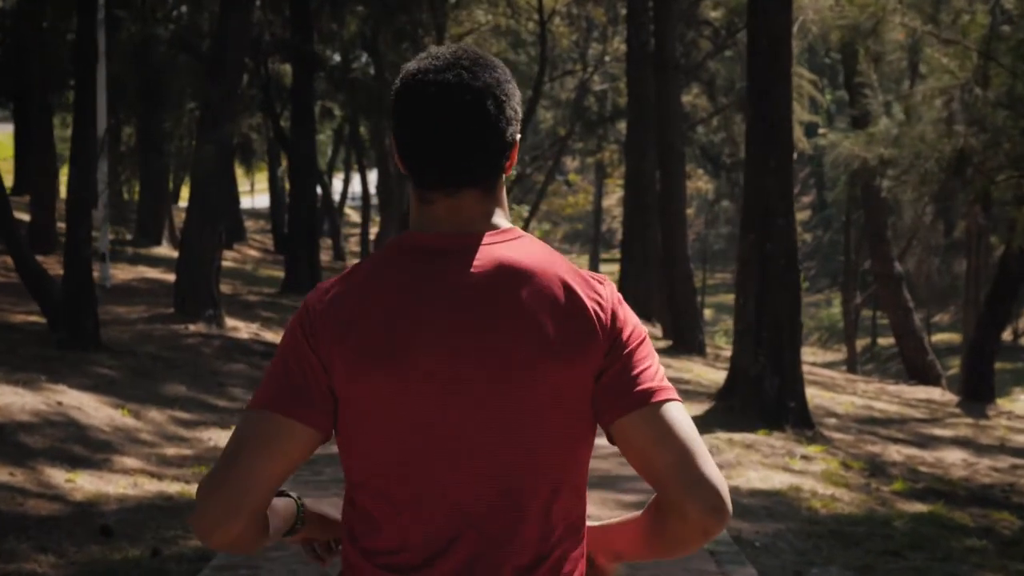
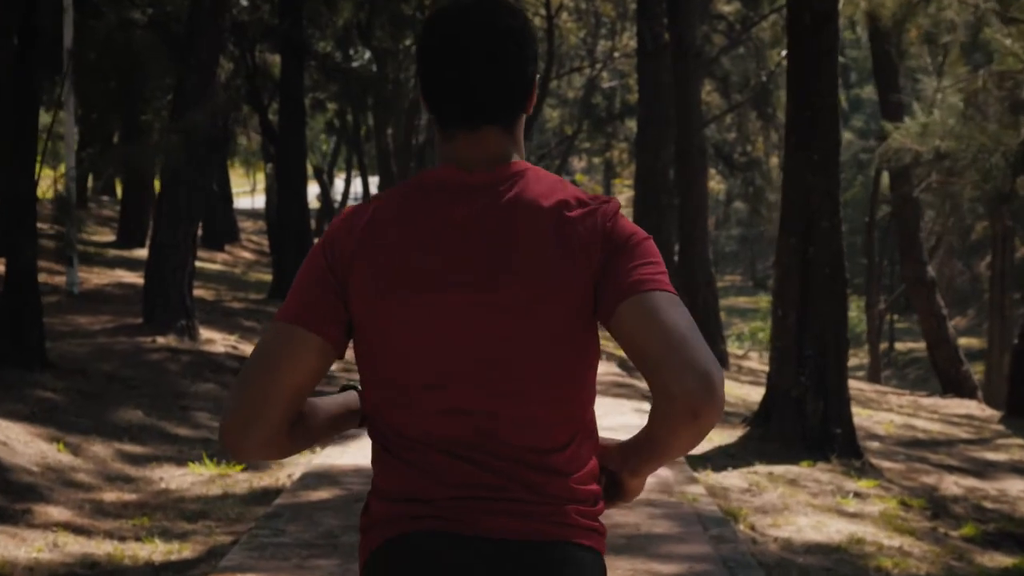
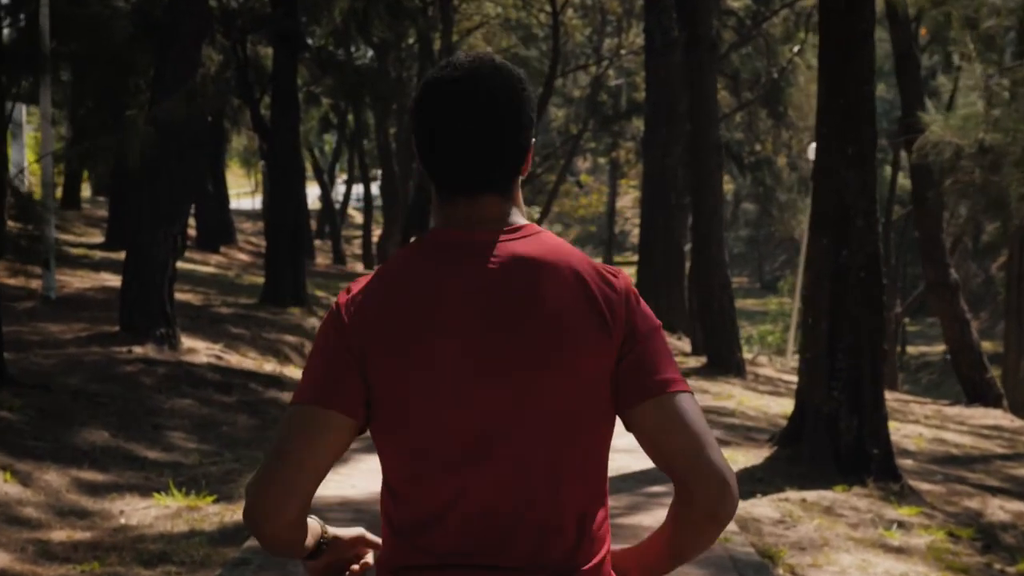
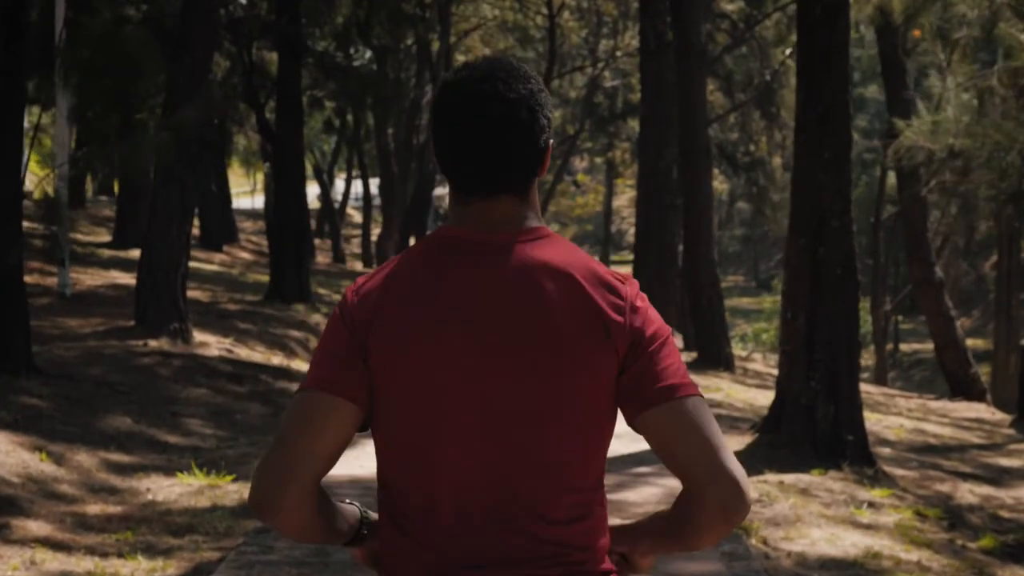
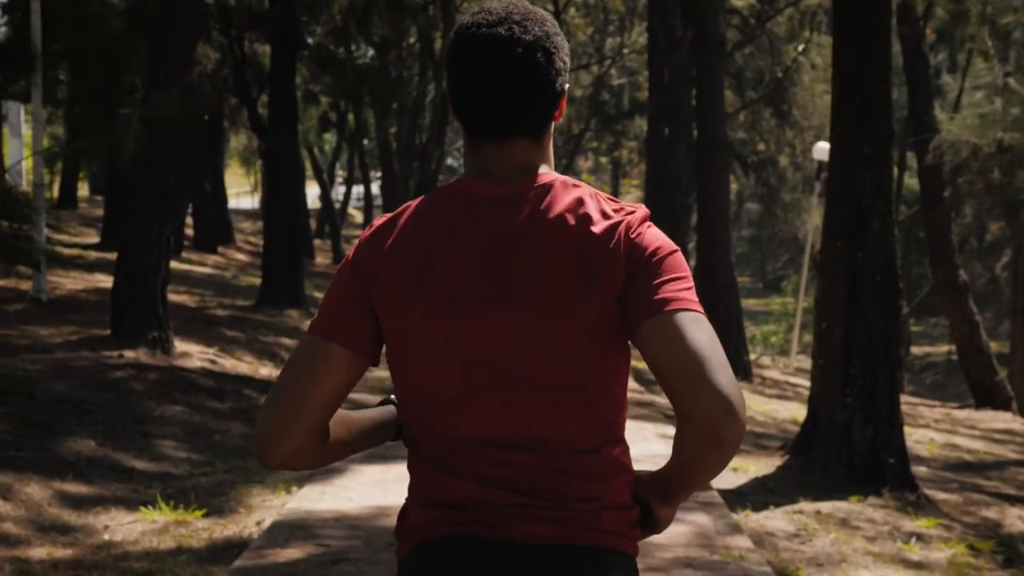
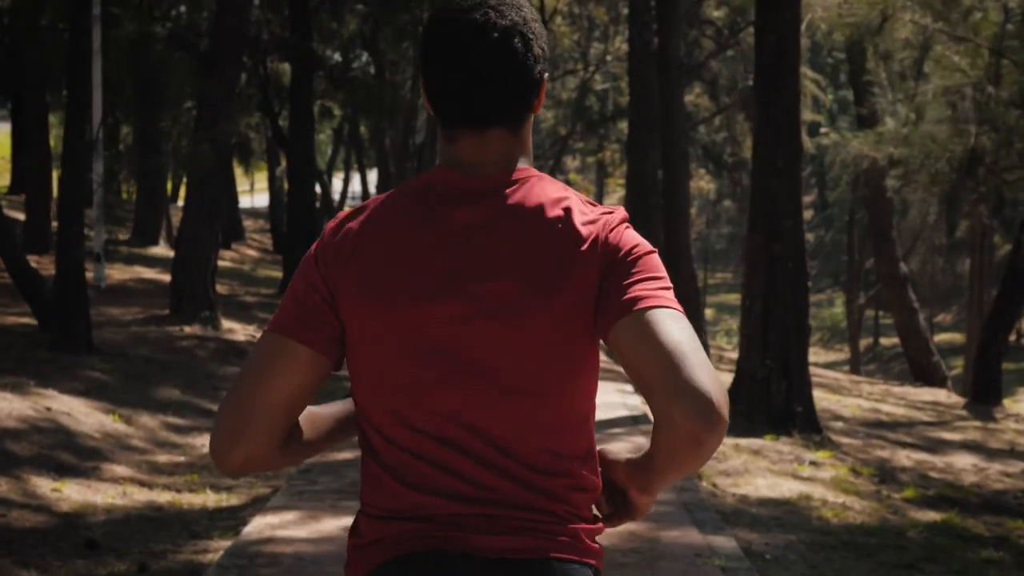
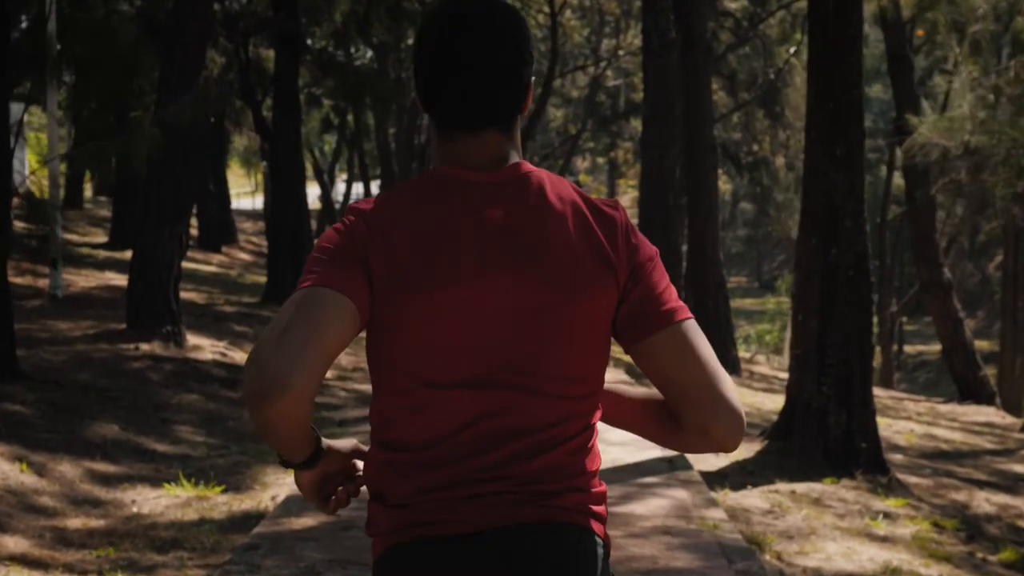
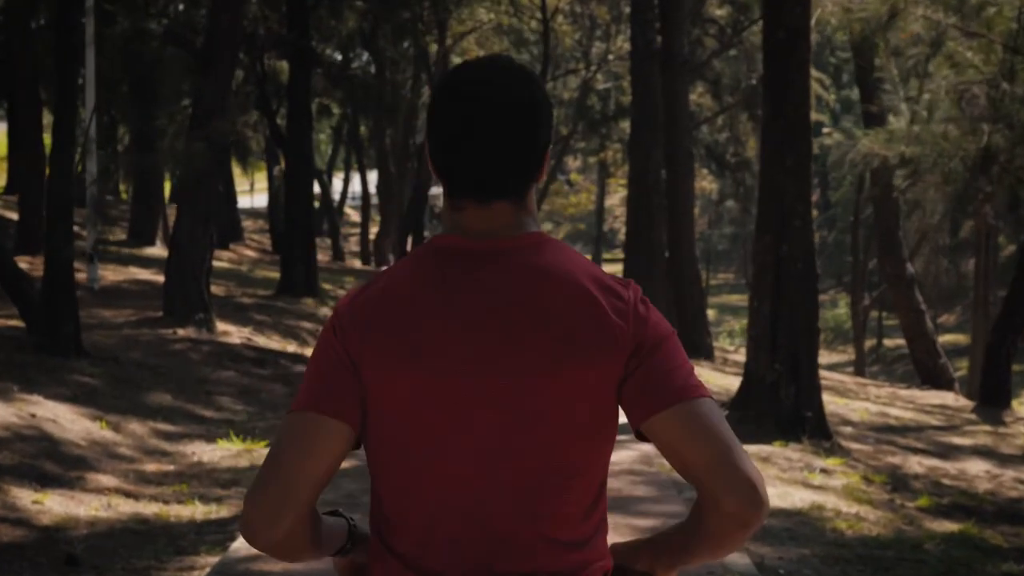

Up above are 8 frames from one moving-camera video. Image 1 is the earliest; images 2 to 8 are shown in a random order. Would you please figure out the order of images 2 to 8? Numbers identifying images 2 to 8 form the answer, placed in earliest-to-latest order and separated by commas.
6, 8, 2, 4, 7, 3, 5
